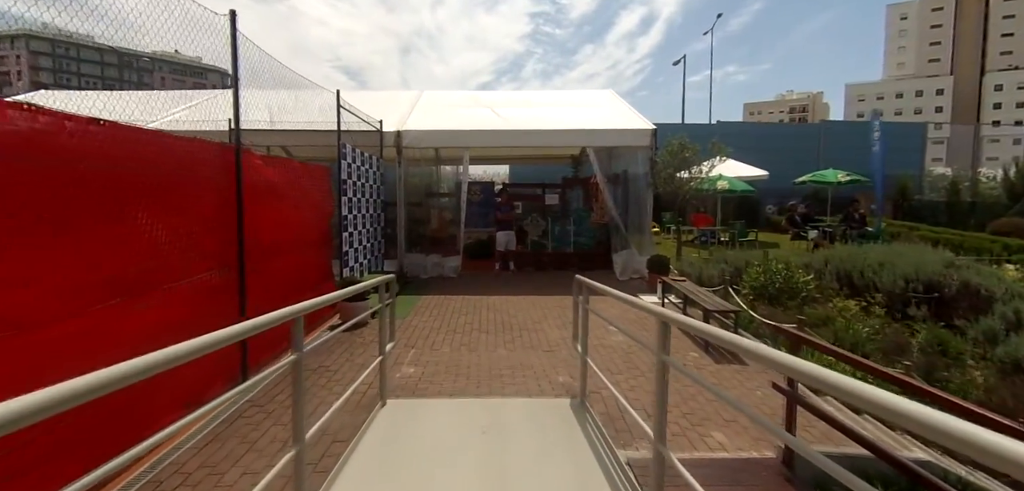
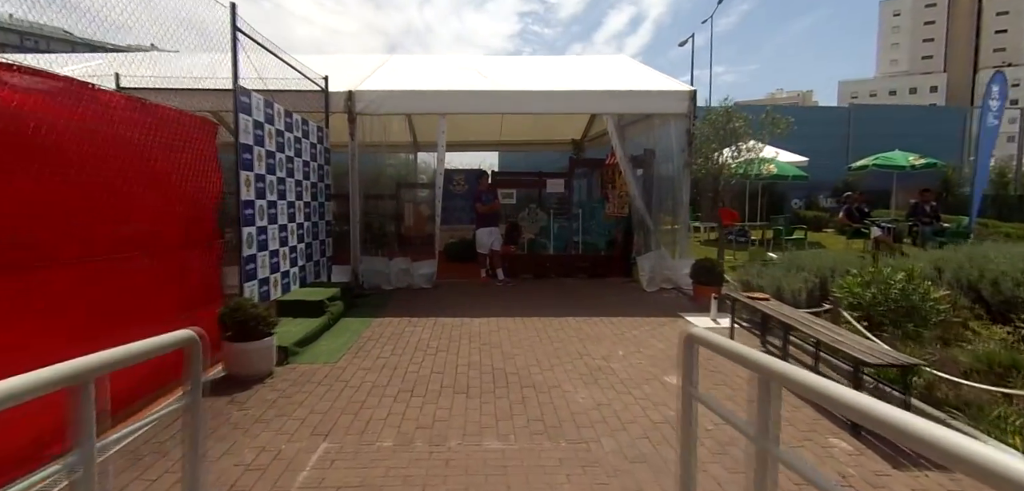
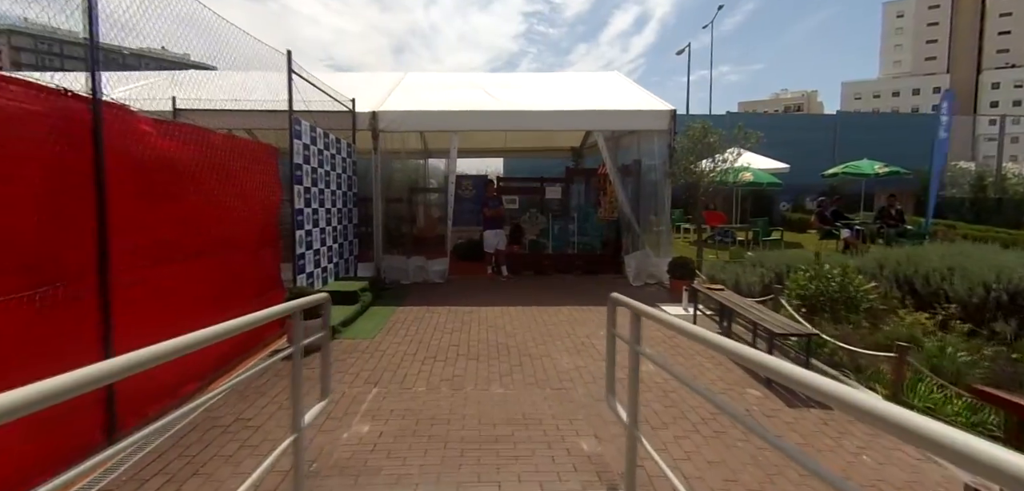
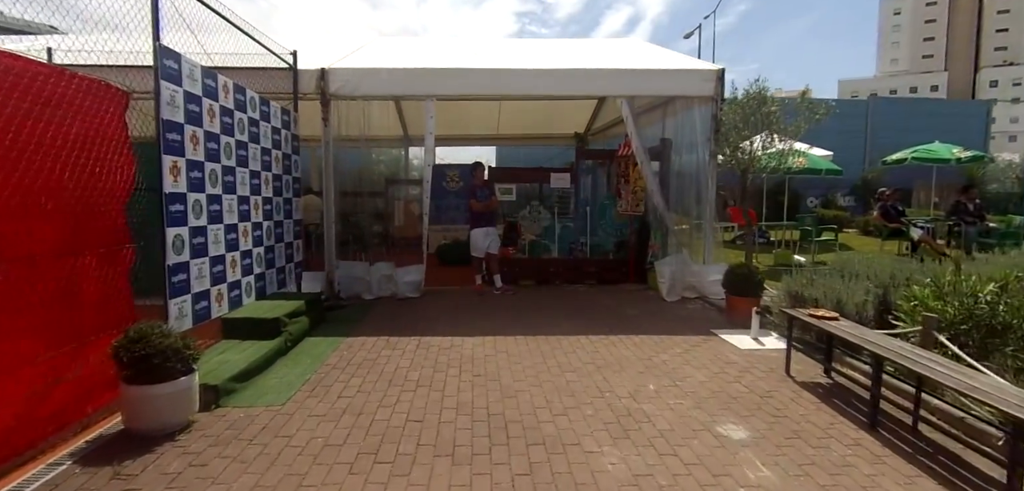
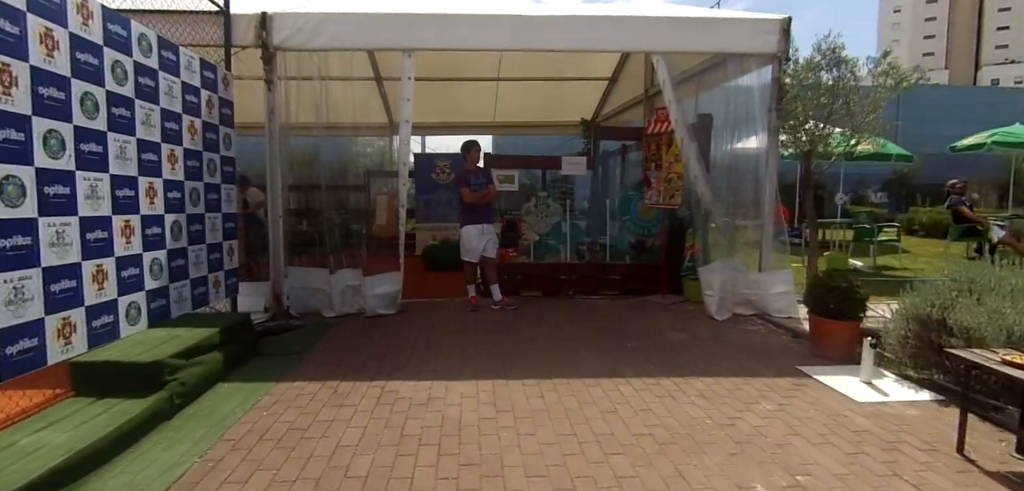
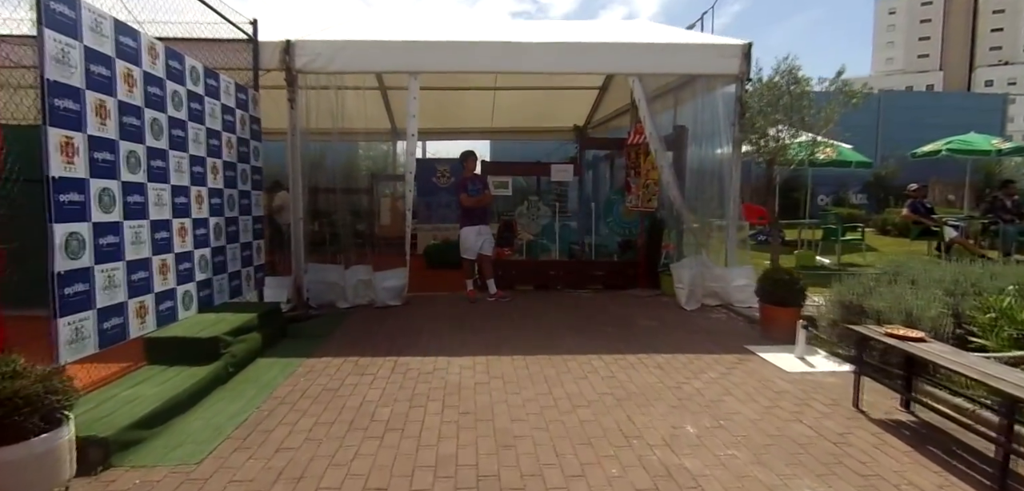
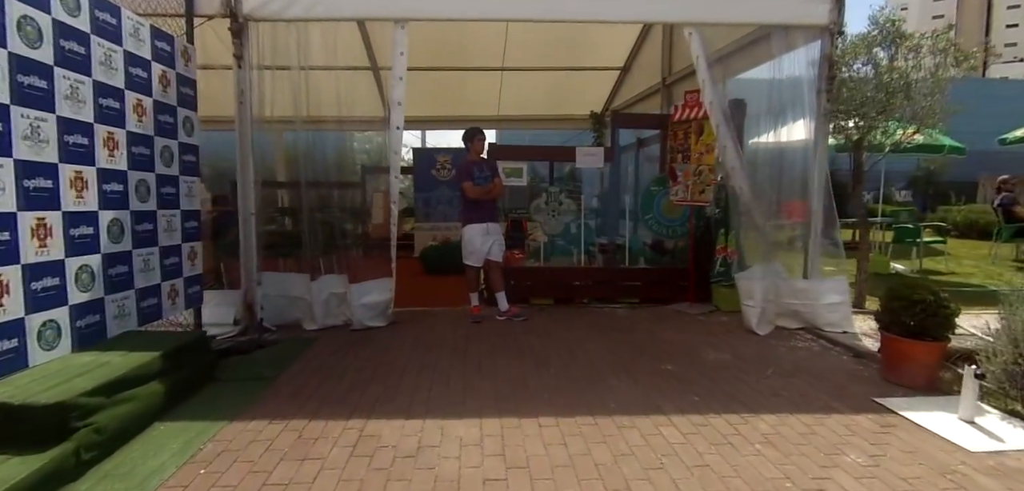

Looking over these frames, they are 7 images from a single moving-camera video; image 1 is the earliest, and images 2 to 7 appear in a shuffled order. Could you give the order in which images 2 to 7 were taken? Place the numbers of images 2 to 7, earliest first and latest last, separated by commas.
3, 2, 4, 6, 5, 7
